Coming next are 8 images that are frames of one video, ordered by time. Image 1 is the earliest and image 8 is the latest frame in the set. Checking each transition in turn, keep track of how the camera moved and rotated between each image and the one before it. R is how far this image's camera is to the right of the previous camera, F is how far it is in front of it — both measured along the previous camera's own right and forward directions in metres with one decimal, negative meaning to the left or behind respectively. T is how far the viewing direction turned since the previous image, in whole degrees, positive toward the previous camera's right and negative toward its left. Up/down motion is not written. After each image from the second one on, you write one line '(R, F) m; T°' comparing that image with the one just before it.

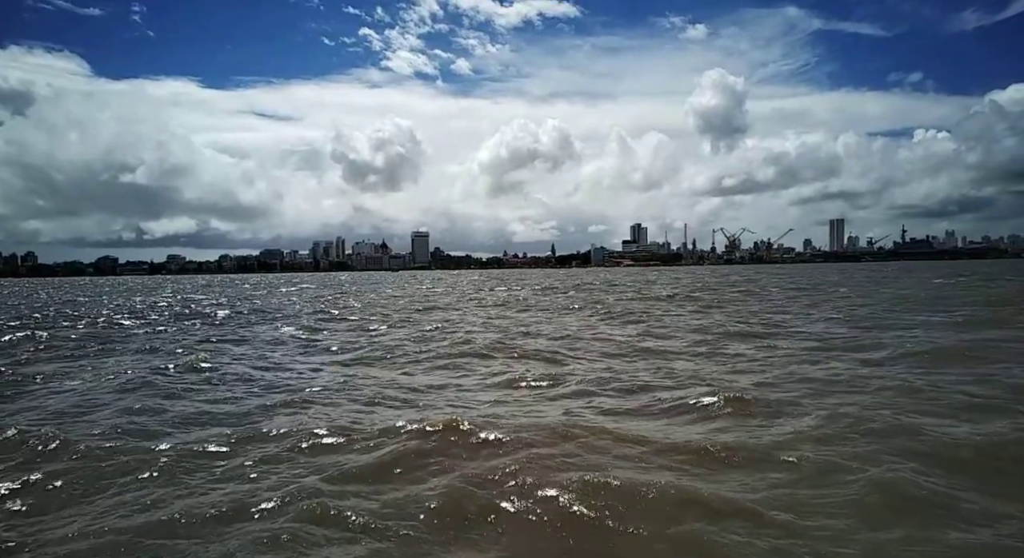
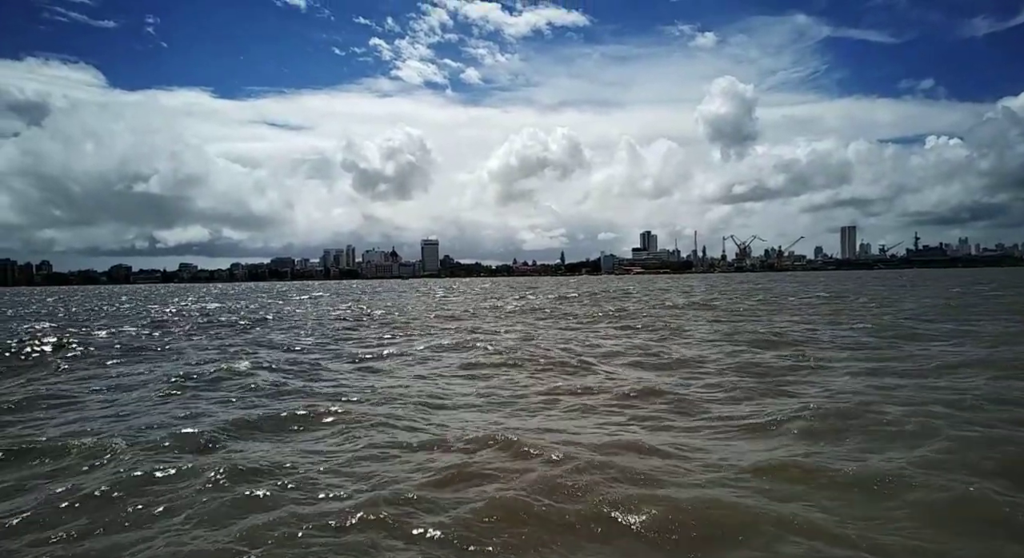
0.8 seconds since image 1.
(-0.2, 0.0) m; -1°
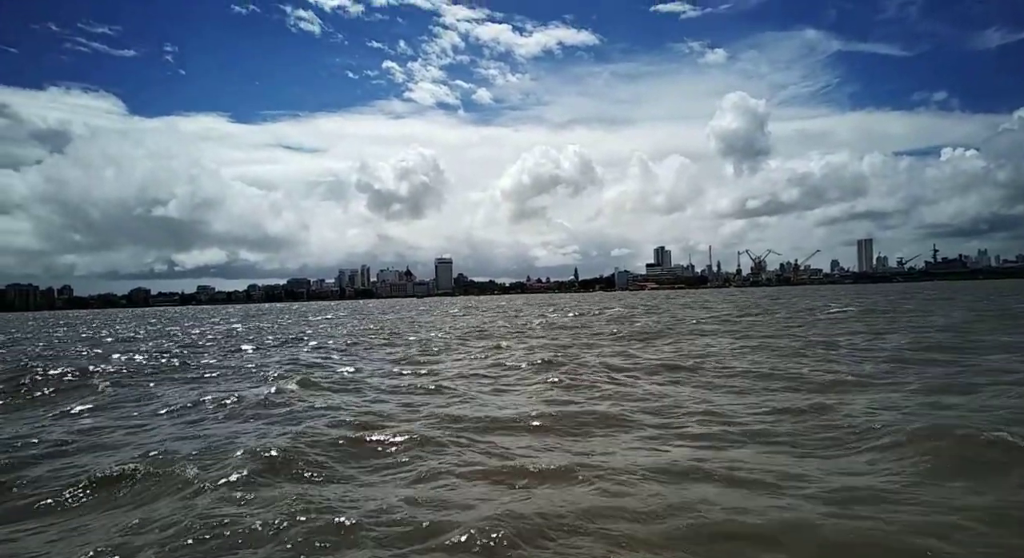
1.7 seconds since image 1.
(-0.5, -0.4) m; -1°
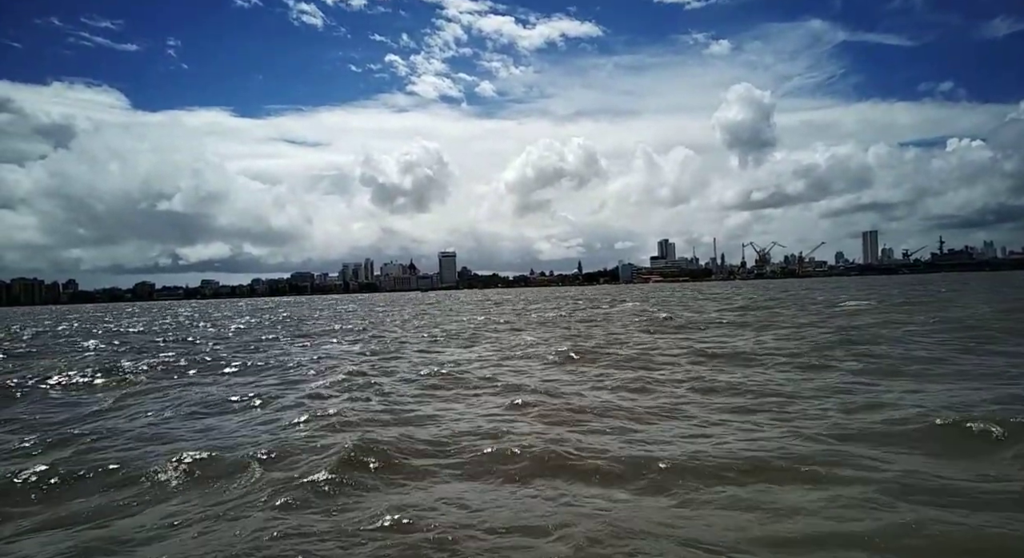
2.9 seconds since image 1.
(-0.6, +0.3) m; 0°
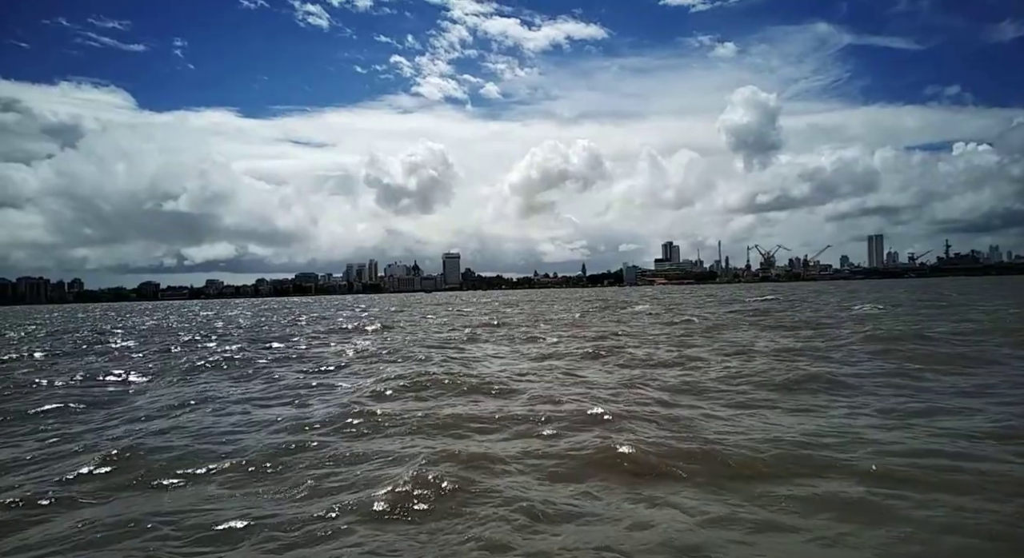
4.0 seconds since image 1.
(-0.9, 0.0) m; 0°
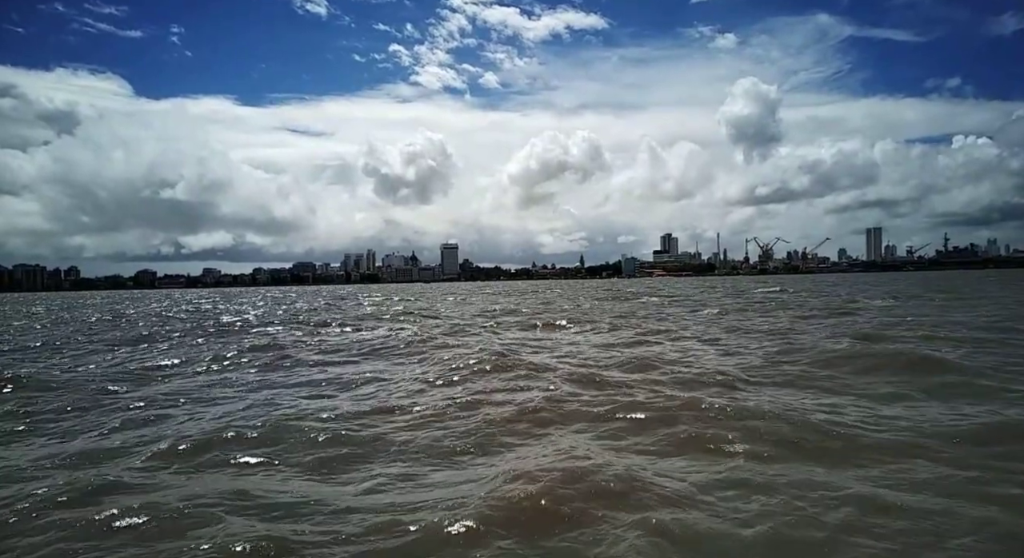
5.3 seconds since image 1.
(-0.5, +0.5) m; 0°
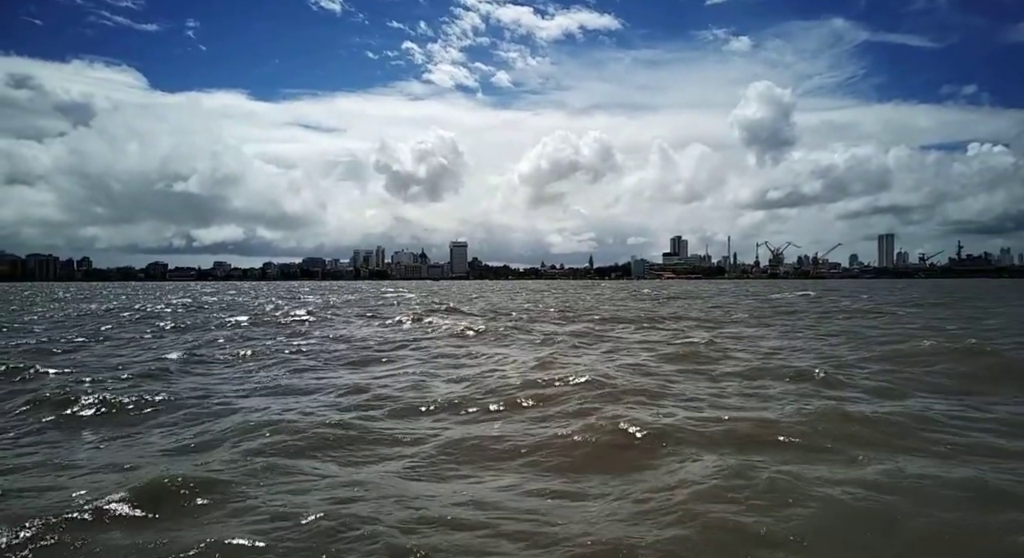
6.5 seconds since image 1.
(-0.7, 0.0) m; -1°
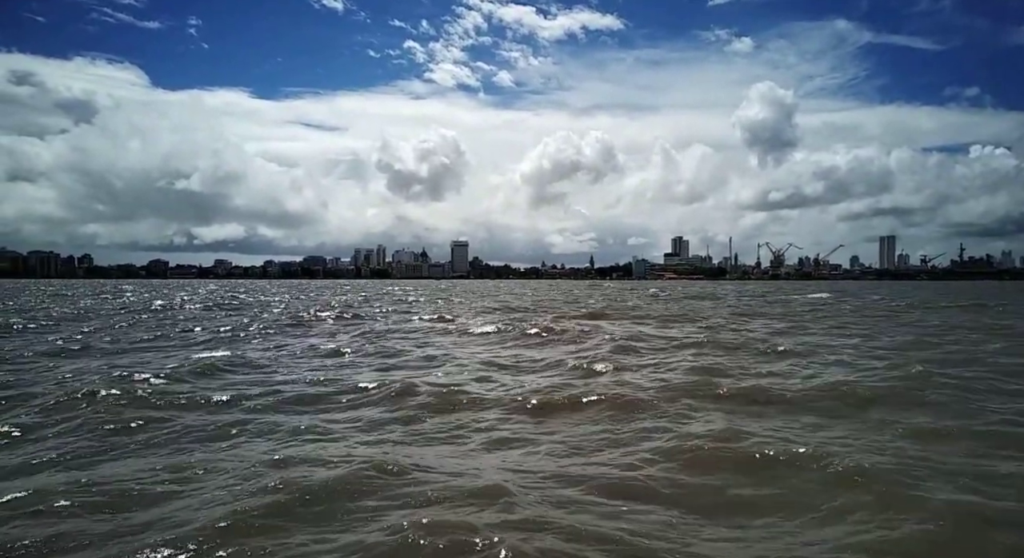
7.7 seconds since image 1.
(-1.1, 0.0) m; 0°
